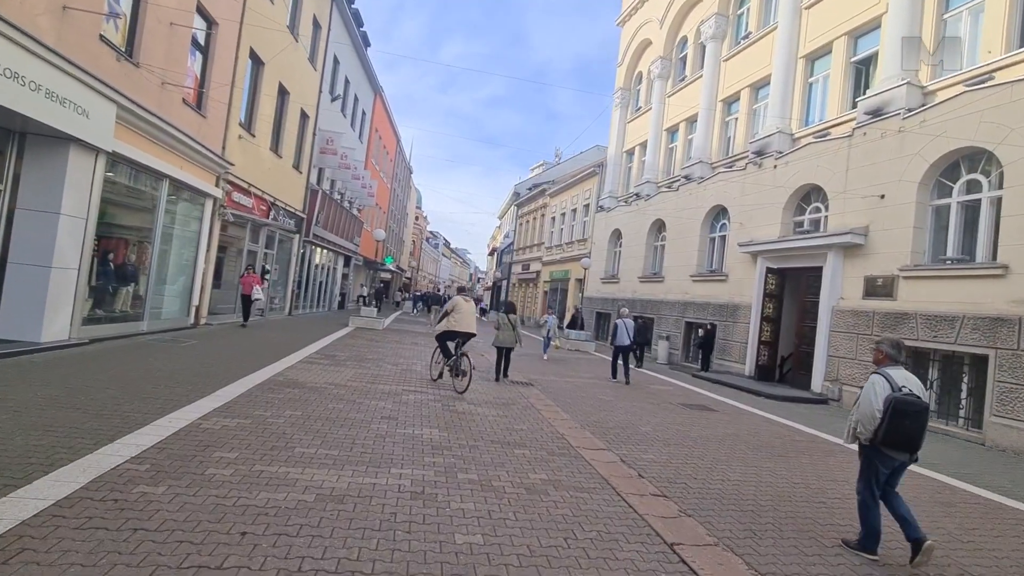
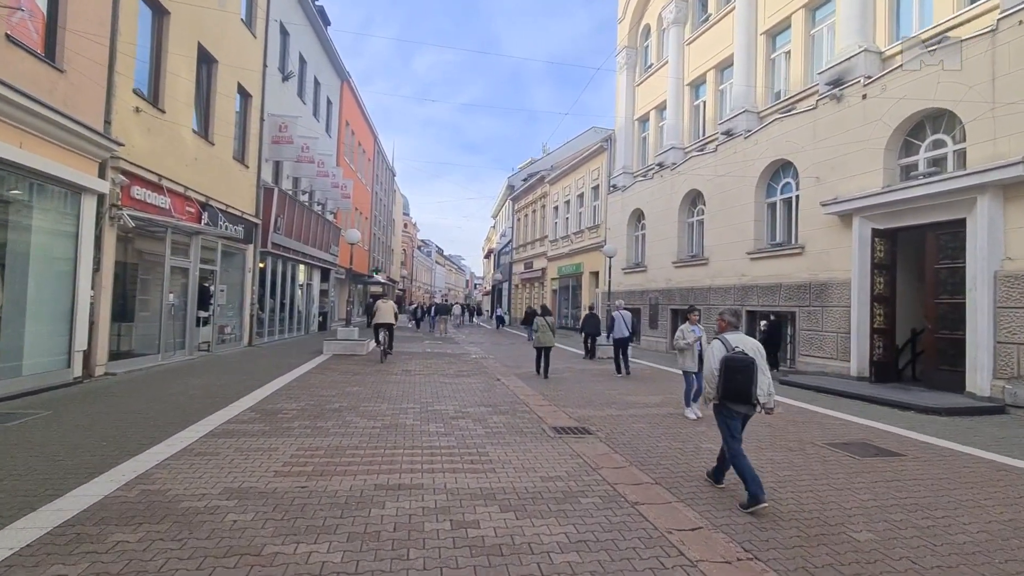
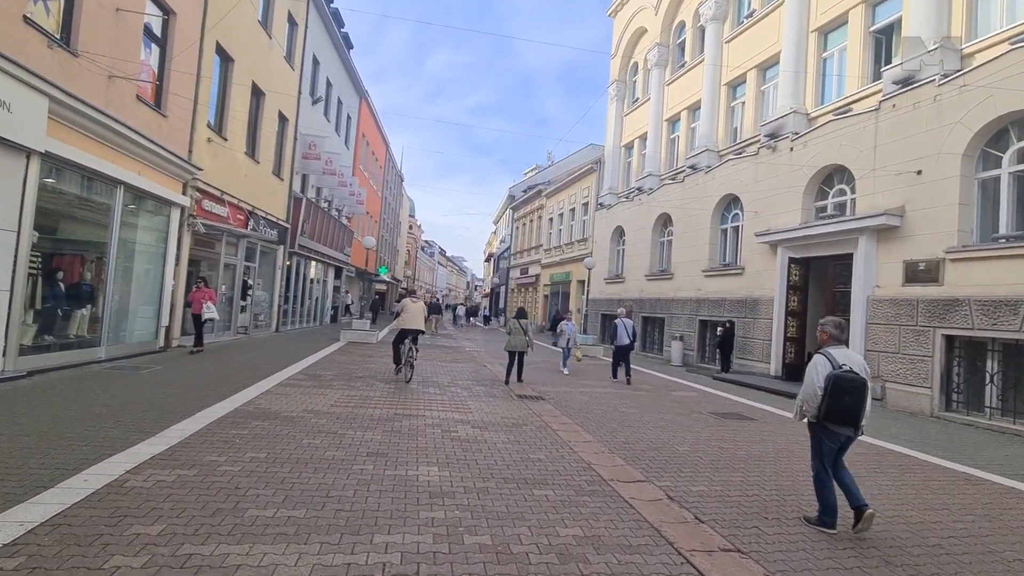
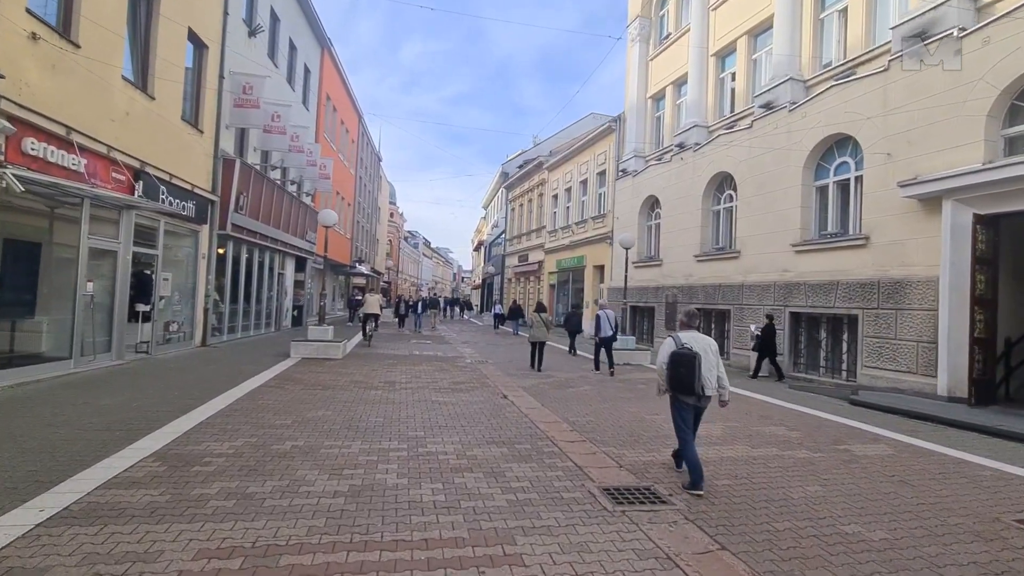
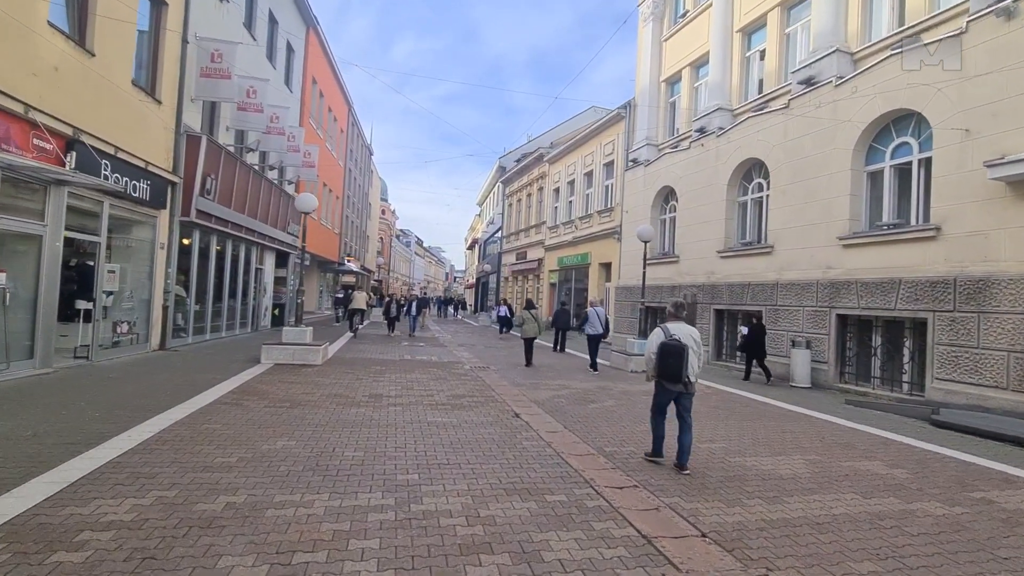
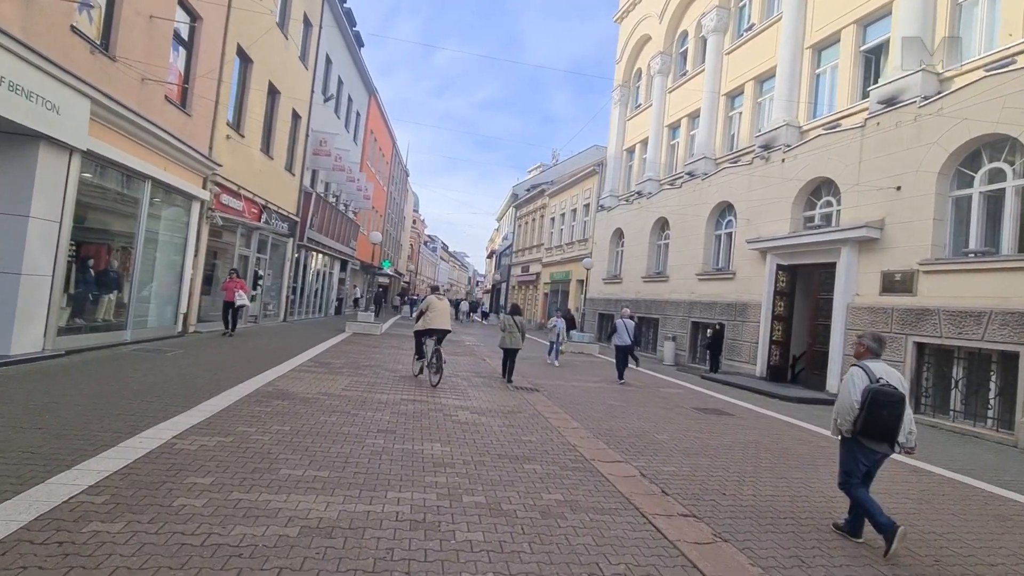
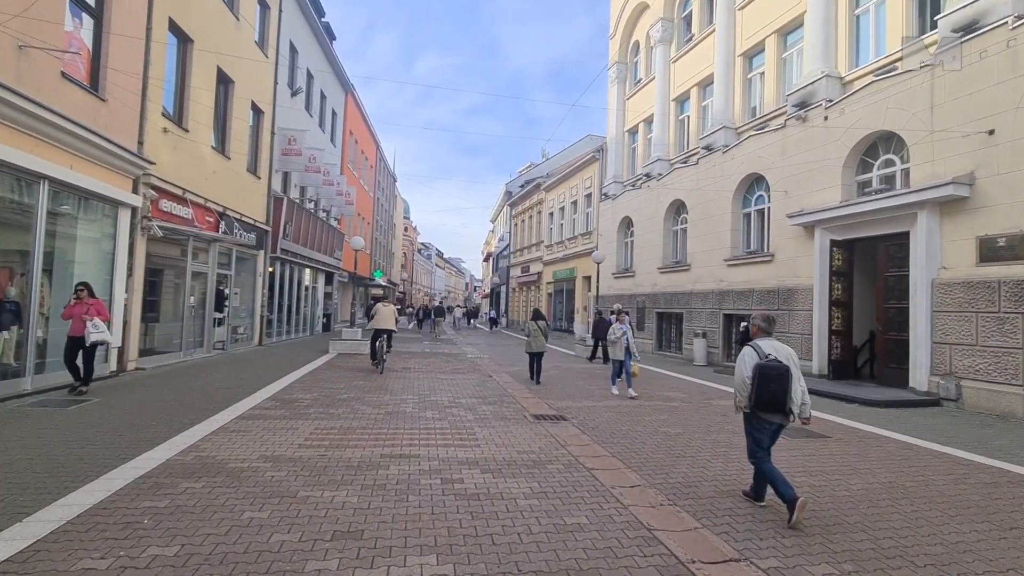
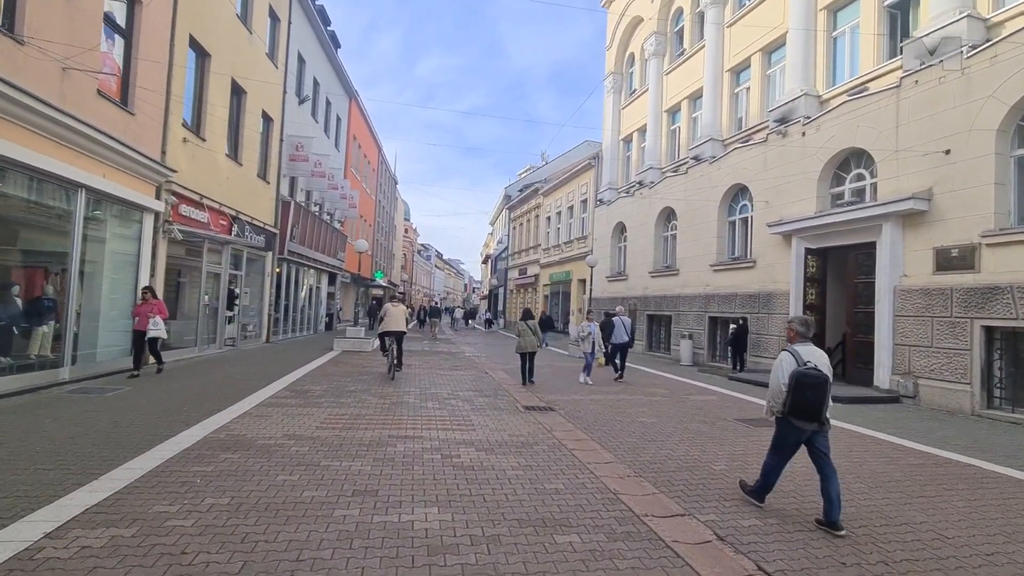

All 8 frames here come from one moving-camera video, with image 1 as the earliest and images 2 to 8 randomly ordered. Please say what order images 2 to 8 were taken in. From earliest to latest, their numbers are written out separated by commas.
6, 3, 8, 7, 2, 4, 5
